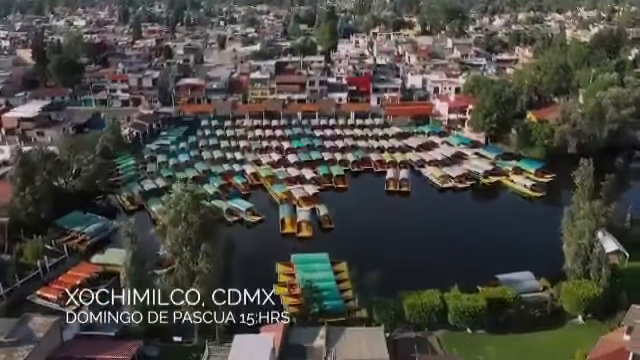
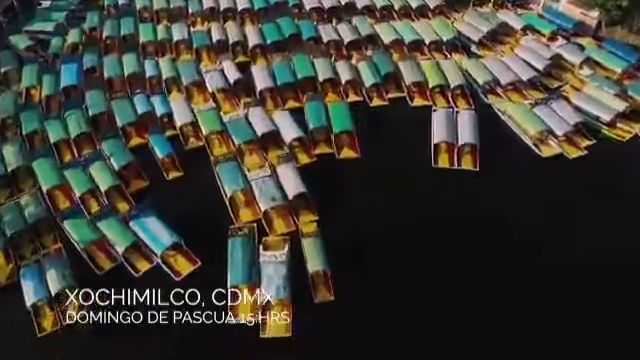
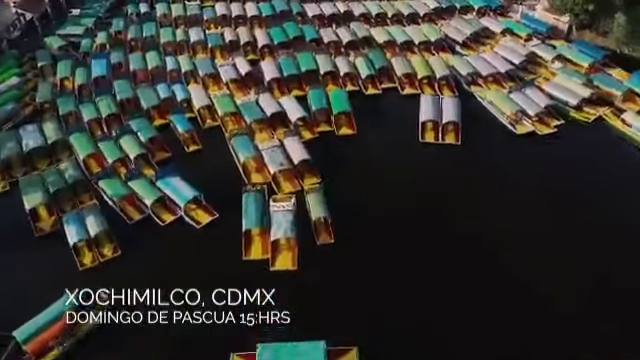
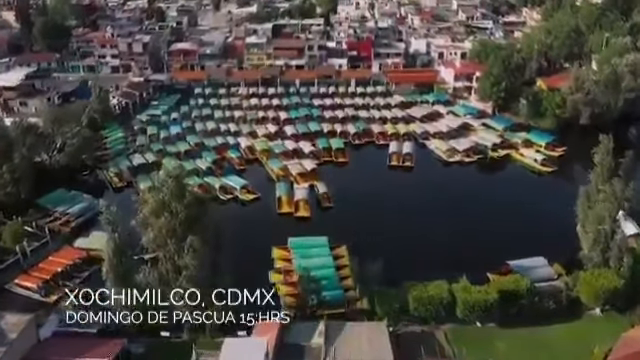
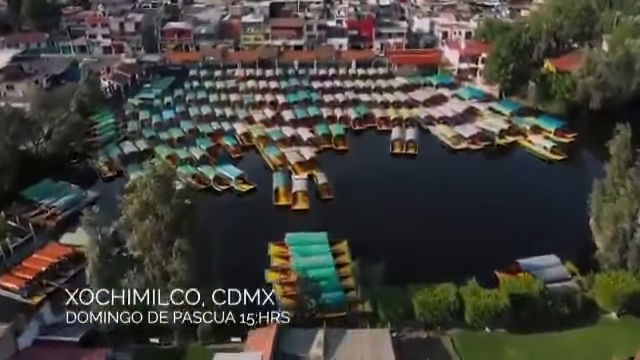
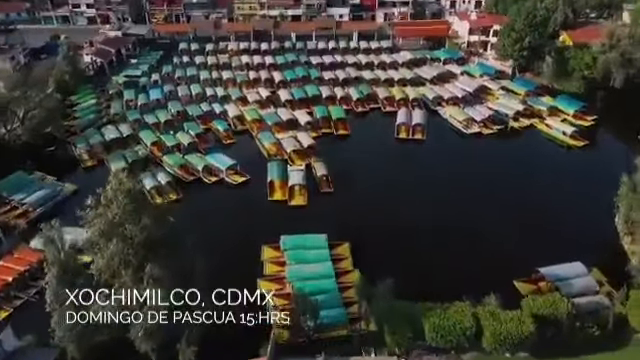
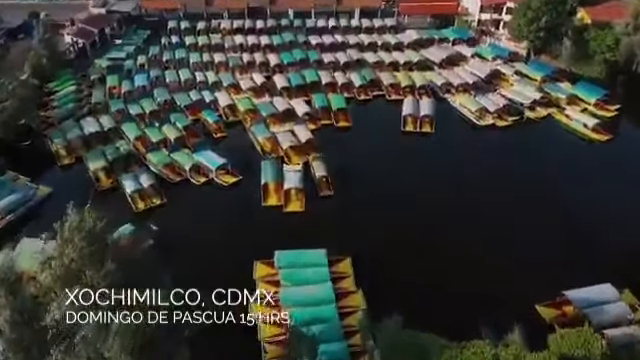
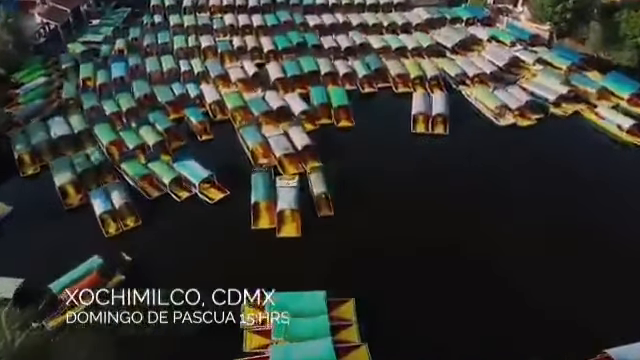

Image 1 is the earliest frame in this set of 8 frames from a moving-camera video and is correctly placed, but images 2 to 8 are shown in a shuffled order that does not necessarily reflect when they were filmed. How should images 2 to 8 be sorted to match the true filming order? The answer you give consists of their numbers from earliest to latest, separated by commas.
4, 5, 6, 7, 8, 3, 2
